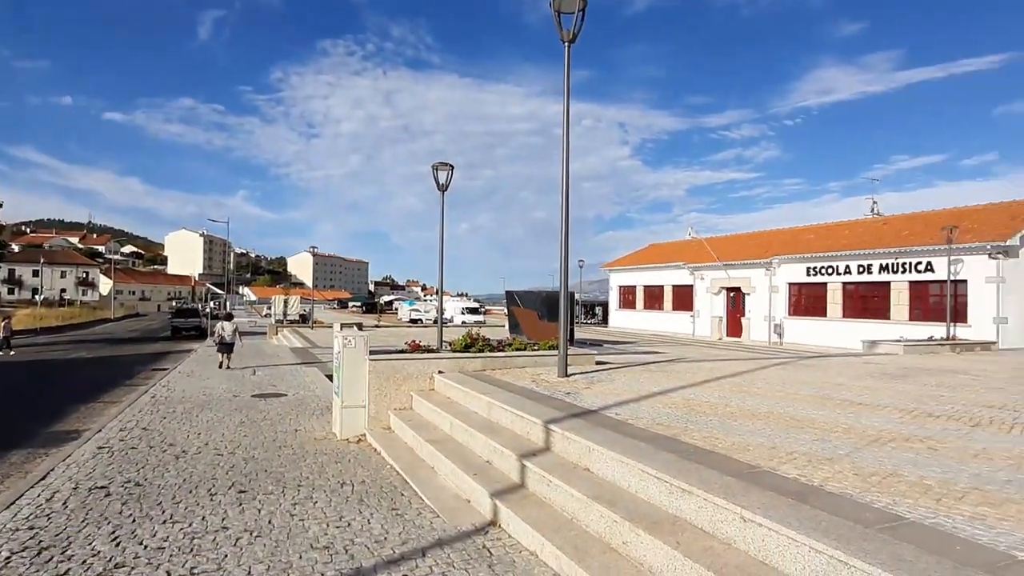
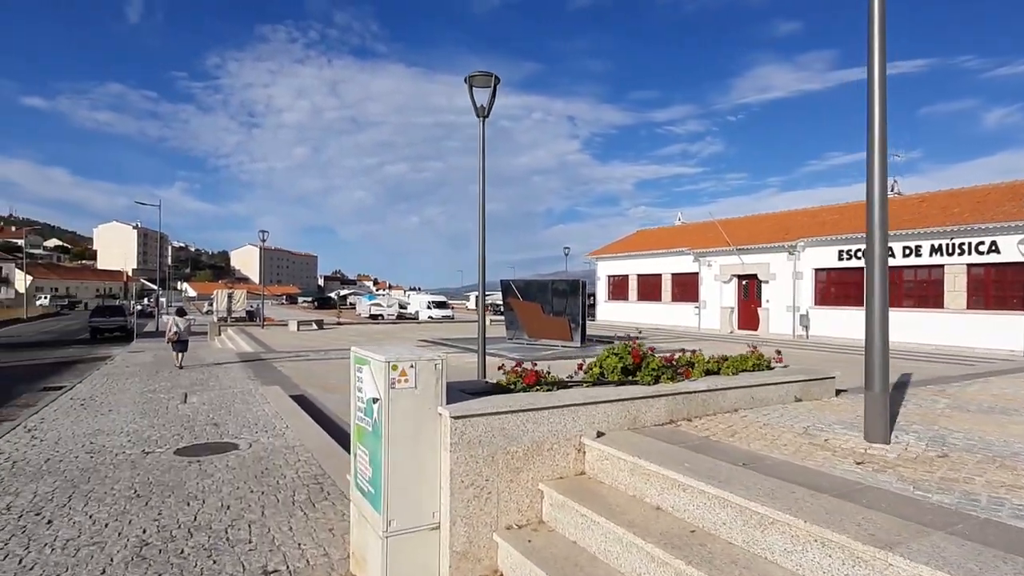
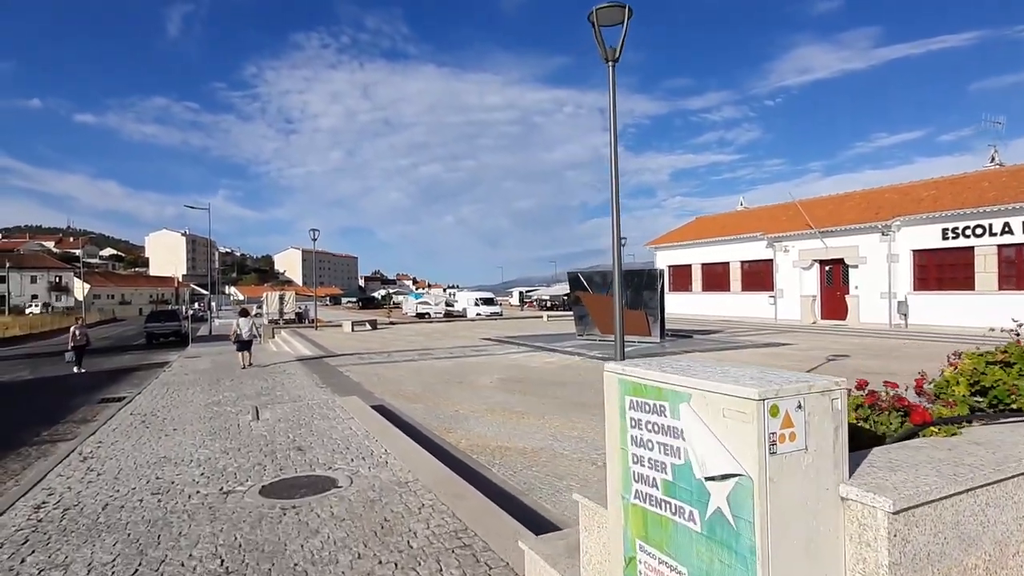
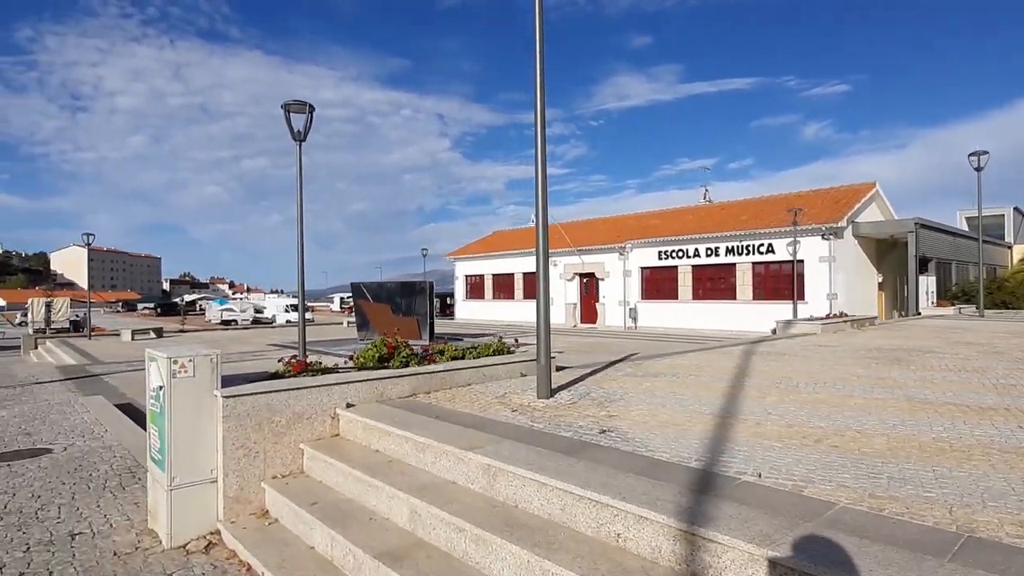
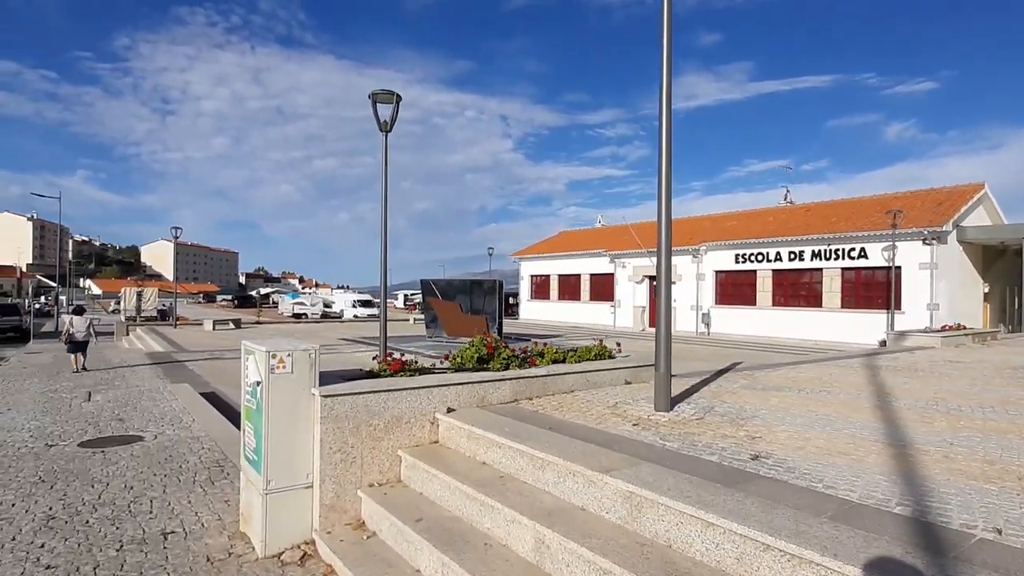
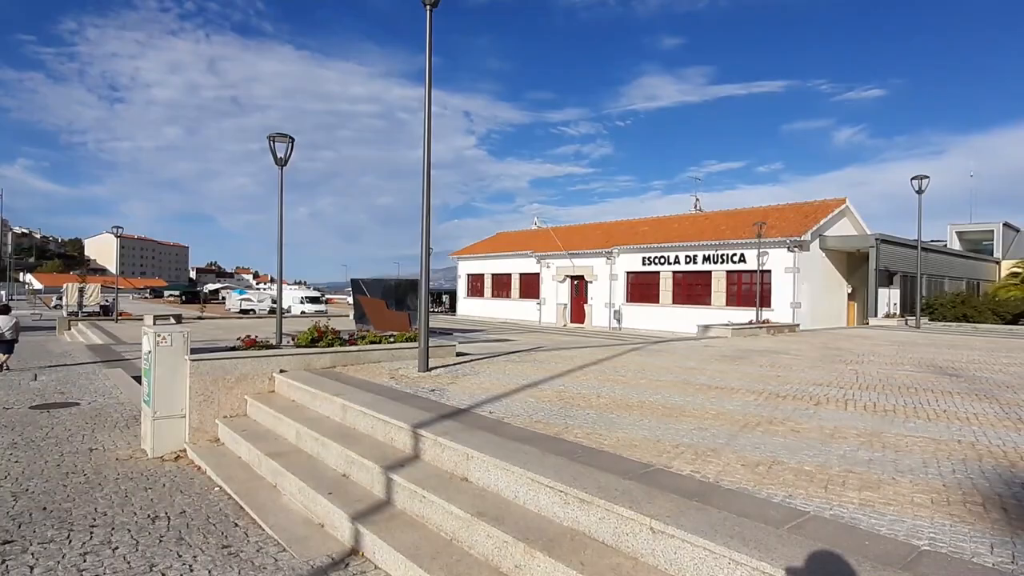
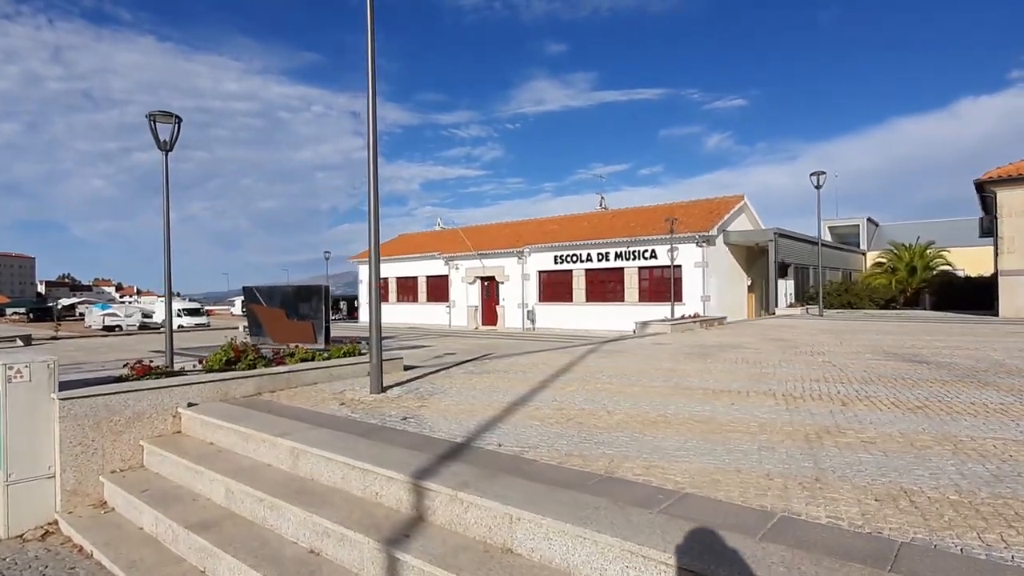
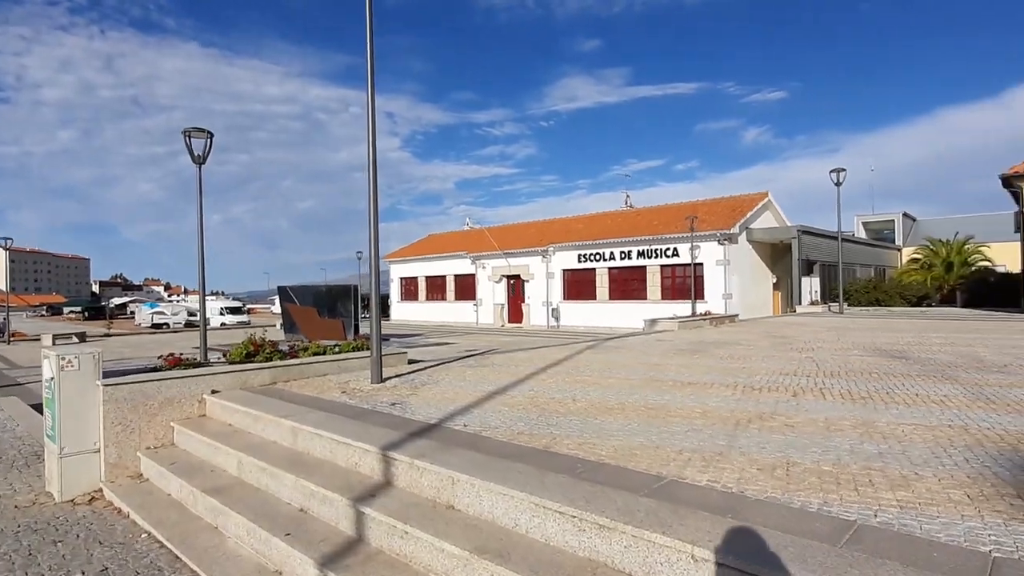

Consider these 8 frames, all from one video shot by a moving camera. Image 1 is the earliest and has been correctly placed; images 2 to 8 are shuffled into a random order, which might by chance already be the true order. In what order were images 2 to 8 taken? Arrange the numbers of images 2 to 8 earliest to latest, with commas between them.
6, 8, 7, 4, 5, 2, 3
